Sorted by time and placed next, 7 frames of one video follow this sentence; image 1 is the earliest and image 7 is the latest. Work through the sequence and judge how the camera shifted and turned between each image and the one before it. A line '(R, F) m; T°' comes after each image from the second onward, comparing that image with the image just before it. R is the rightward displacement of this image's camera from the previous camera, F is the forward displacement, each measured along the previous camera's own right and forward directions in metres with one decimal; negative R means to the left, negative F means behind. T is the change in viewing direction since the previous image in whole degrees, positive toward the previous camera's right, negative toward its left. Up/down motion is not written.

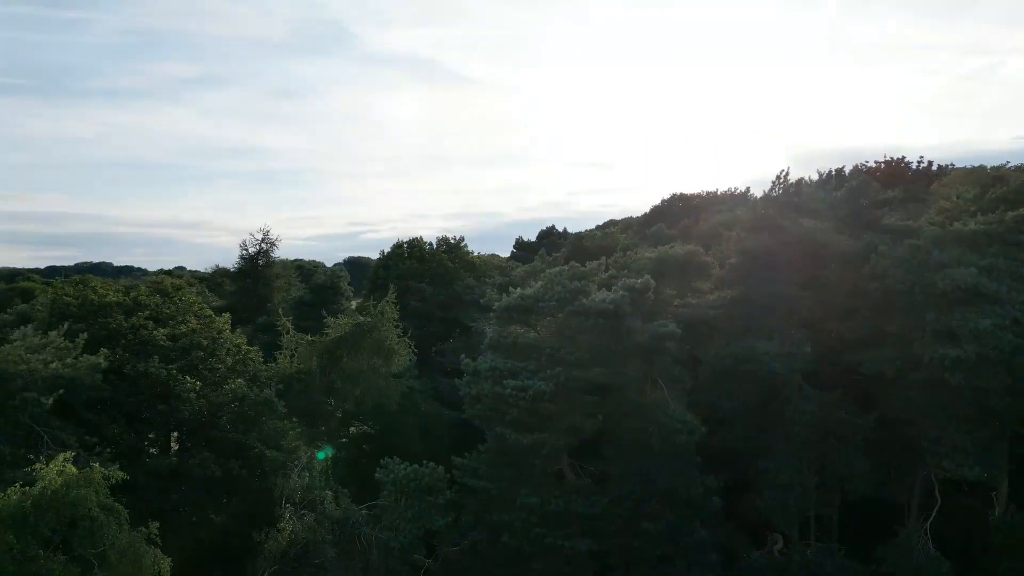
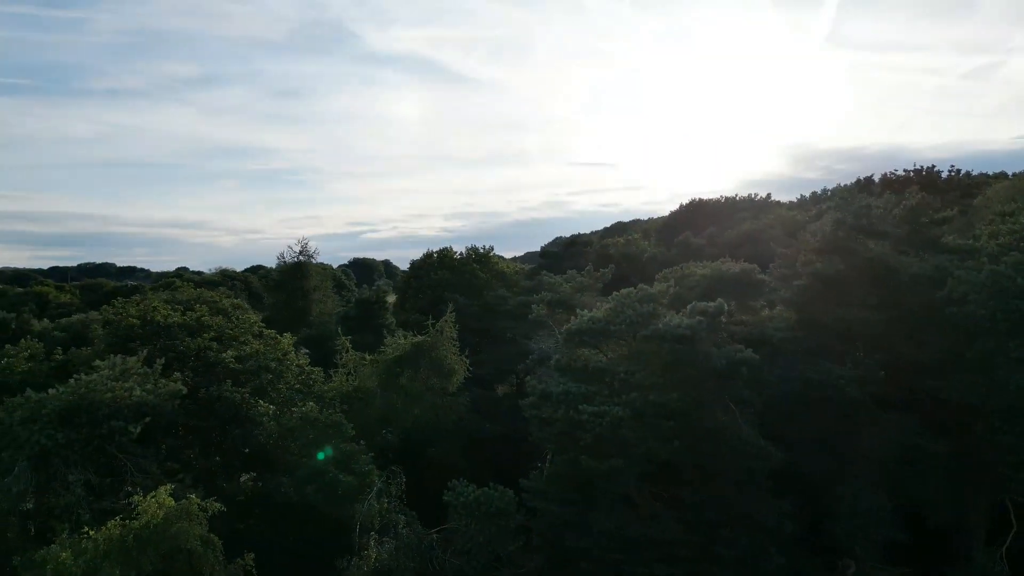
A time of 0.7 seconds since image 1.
(-1.9, 0.0) m; 0°
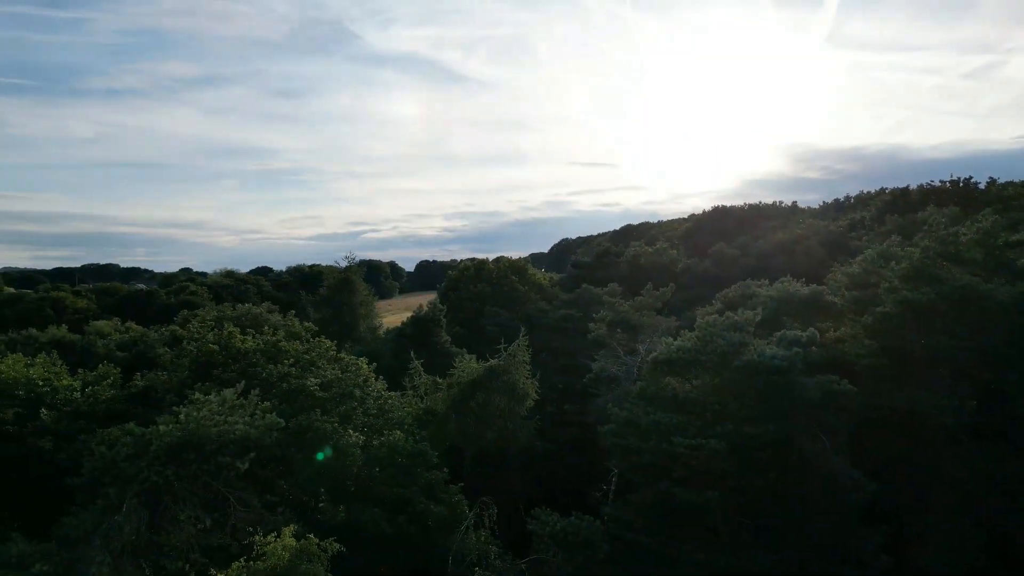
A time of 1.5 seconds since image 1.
(-2.4, 0.0) m; 0°
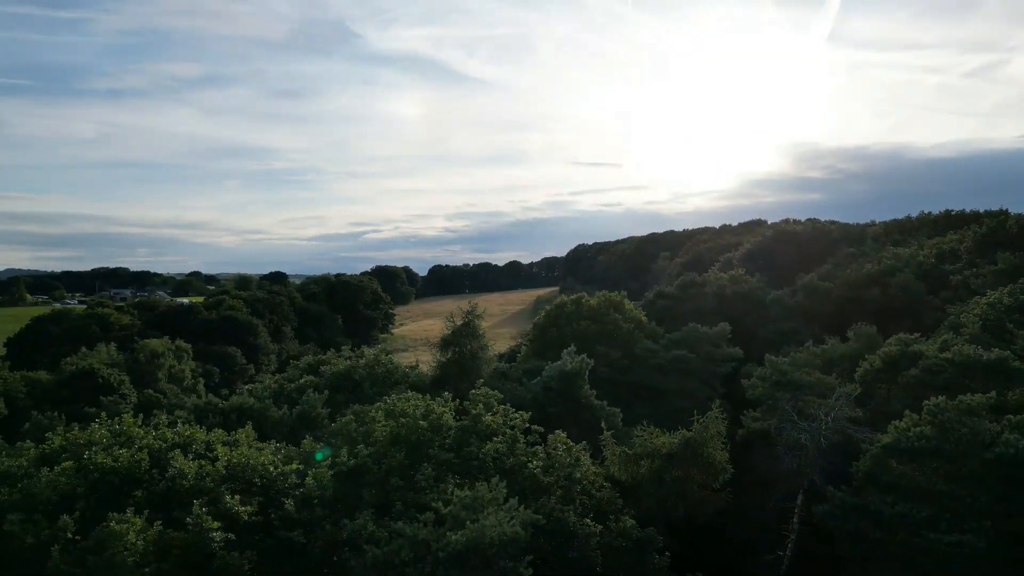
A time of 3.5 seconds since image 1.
(-6.2, +0.1) m; 0°
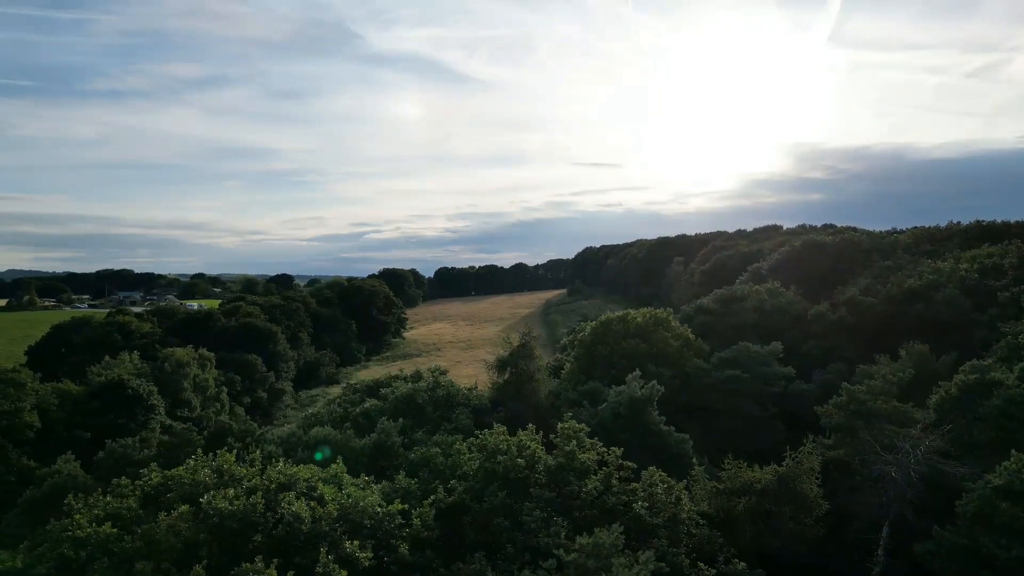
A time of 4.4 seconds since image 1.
(-2.9, 0.0) m; 0°
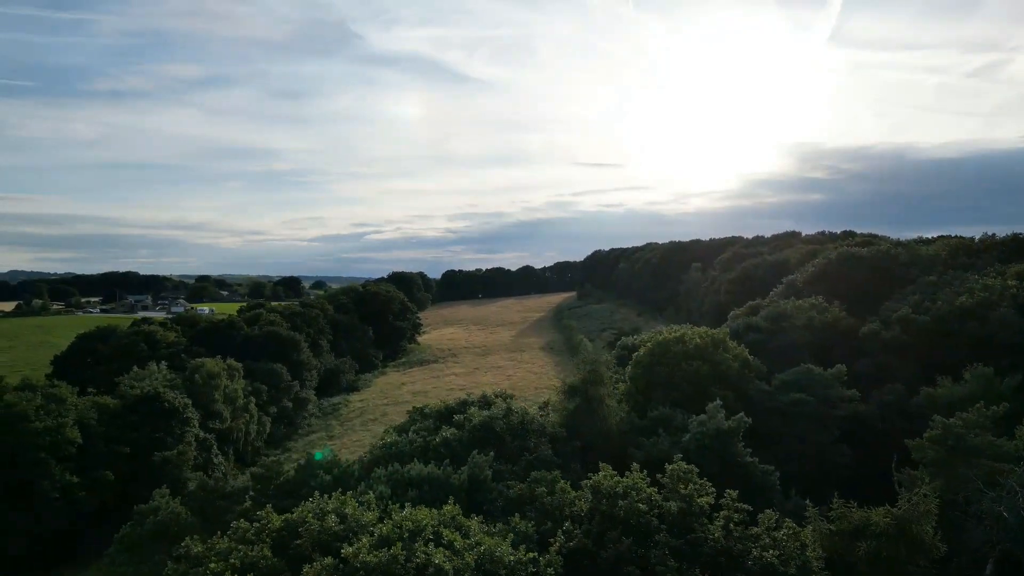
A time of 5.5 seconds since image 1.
(-3.6, 0.0) m; 0°
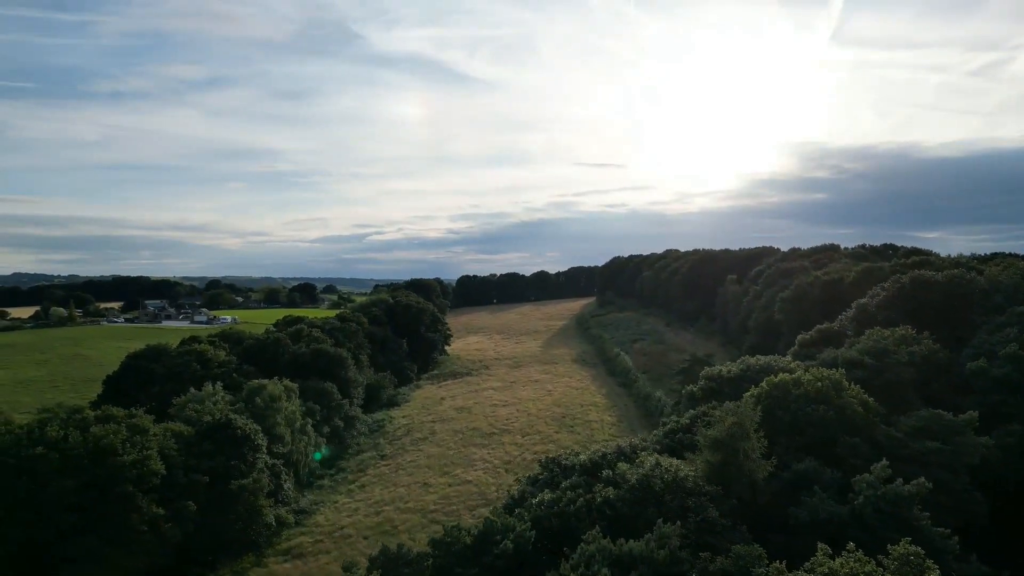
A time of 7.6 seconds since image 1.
(-7.3, +0.2) m; 0°
